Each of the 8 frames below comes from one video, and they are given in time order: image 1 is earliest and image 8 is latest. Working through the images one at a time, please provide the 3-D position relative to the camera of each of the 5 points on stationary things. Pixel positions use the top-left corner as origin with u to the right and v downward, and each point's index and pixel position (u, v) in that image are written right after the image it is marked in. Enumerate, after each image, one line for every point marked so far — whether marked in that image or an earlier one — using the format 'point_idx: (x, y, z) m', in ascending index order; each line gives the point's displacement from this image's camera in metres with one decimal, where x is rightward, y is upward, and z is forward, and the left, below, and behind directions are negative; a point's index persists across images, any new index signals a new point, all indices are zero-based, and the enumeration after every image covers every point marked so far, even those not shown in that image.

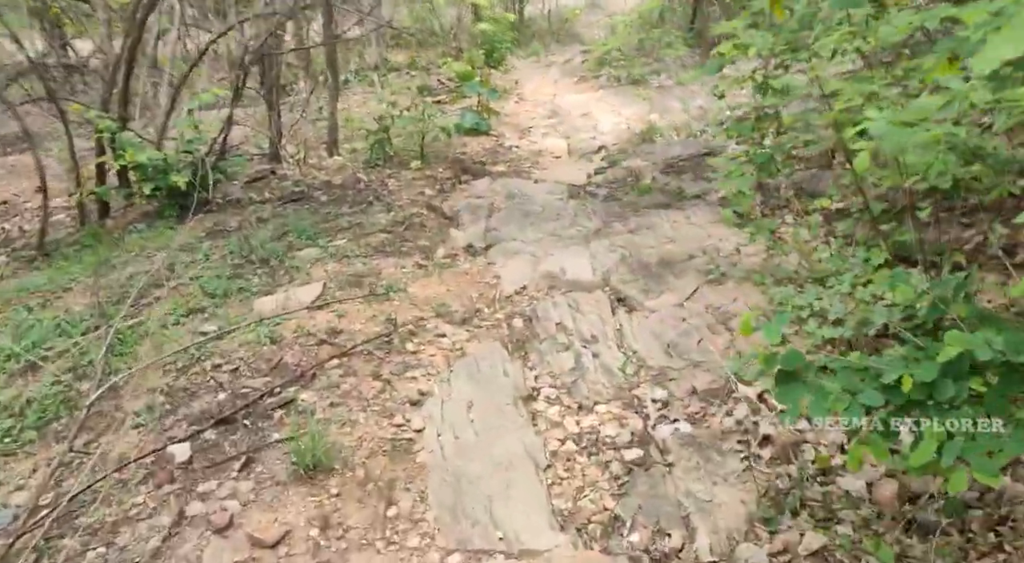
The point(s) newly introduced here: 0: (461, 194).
0: (-0.4, +0.8, +6.6) m
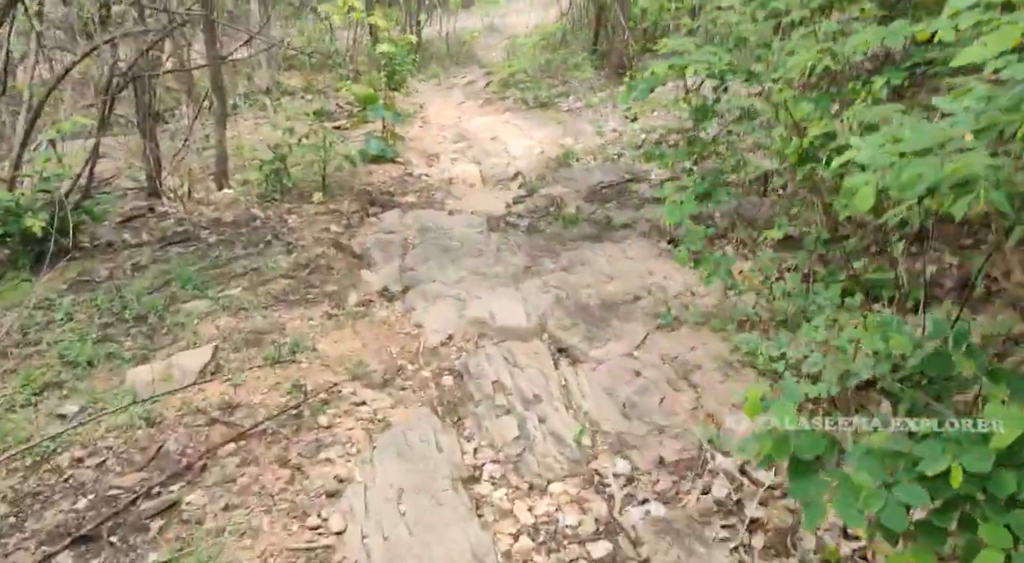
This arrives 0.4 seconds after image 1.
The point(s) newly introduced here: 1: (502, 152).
0: (-1.1, +0.4, +6.0) m
1: (-0.1, +1.5, +8.9) m
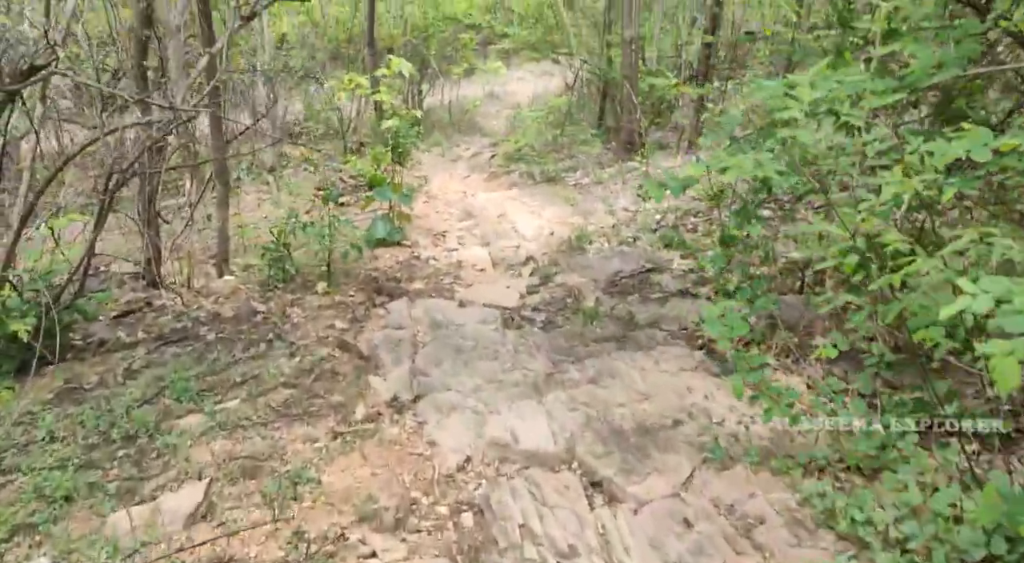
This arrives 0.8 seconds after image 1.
0: (-1.0, -0.3, +5.7) m
1: (0.0, +0.5, +8.6) m
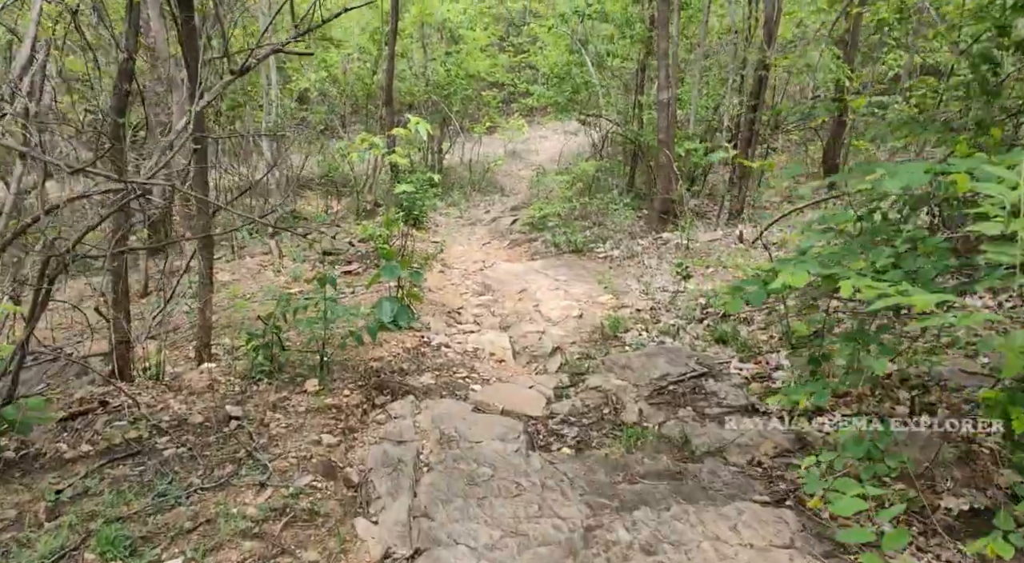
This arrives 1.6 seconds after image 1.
0: (-0.8, -0.9, +4.7) m
1: (+0.2, -0.3, +7.6) m
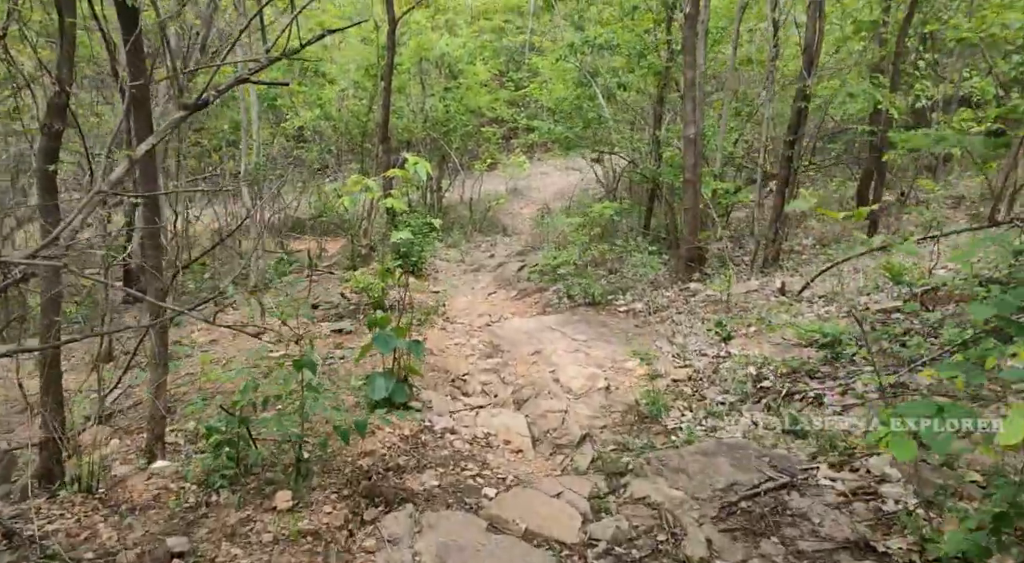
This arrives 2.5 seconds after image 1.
0: (-0.7, -1.4, +3.6) m
1: (+0.4, -0.9, +6.5) m
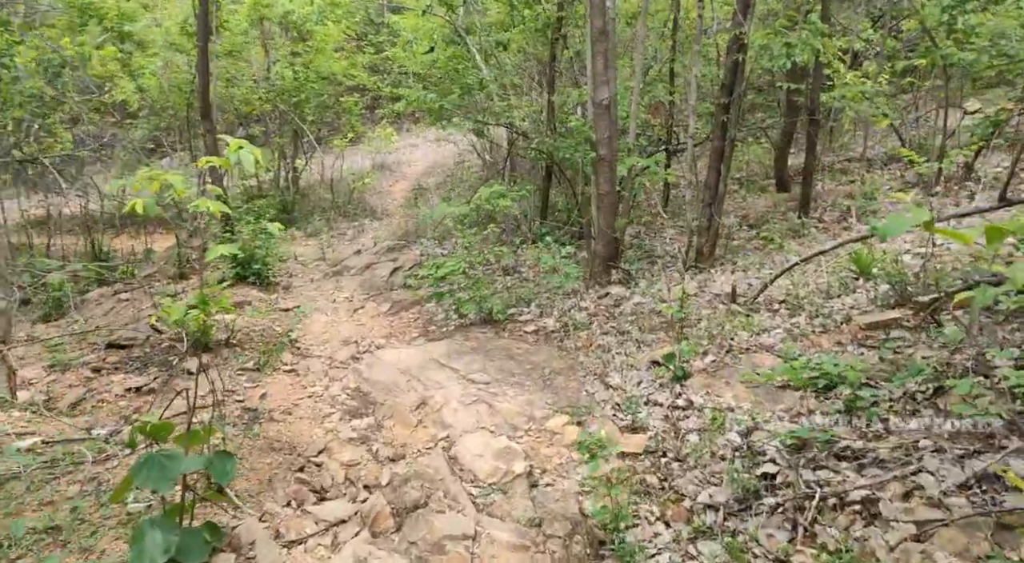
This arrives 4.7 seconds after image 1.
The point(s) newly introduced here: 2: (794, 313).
0: (-0.9, -1.8, +1.3) m
1: (-0.3, -1.1, +4.4) m
2: (+2.2, -0.2, +6.0) m
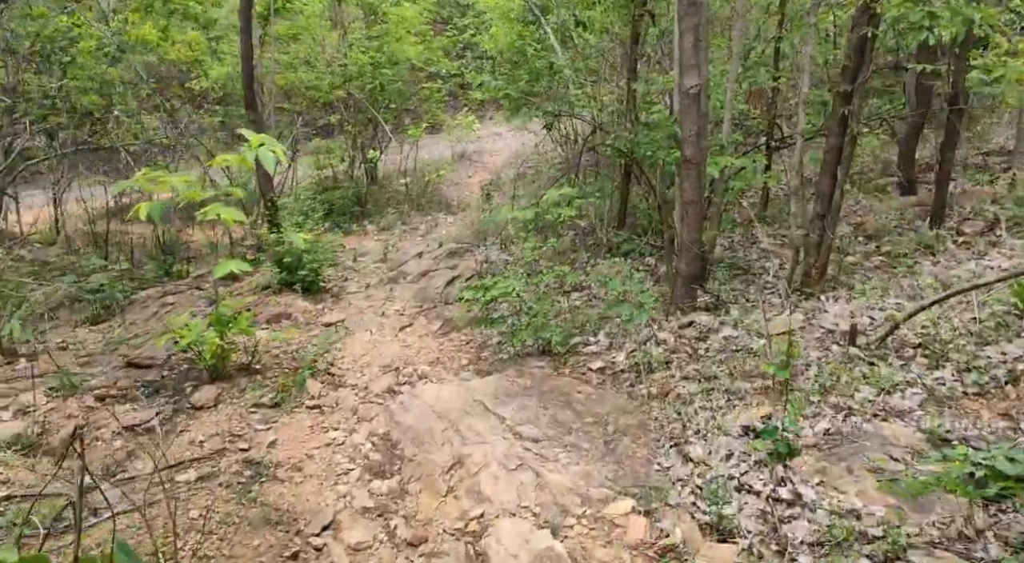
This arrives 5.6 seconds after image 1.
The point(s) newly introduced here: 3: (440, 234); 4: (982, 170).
0: (-1.1, -2.0, +0.4) m
1: (-0.2, -1.3, +3.4) m
2: (+2.6, -0.5, +4.6) m
3: (-1.1, +0.6, +11.9) m
4: (+5.7, +1.3, +9.3) m
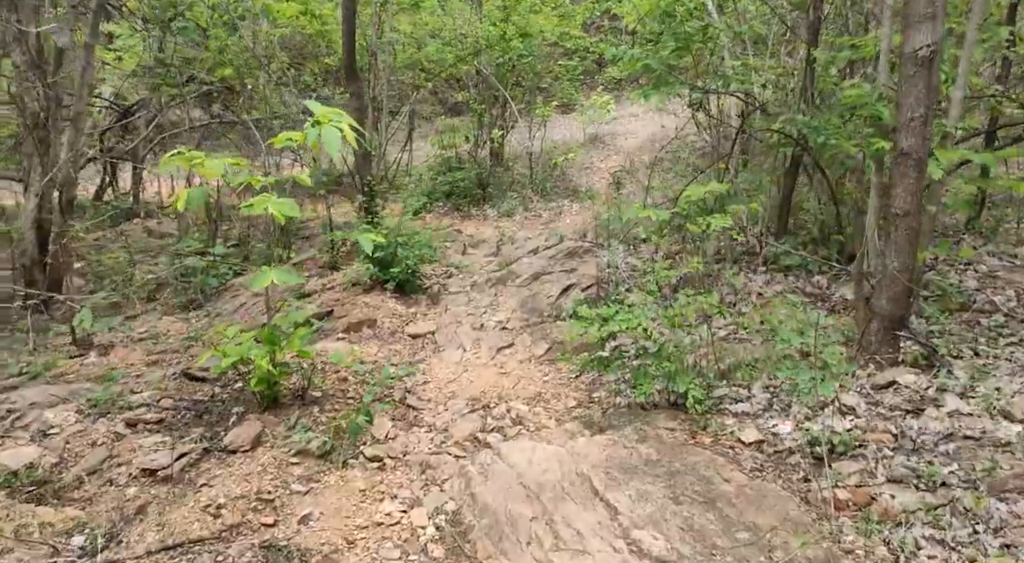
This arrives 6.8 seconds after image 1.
0: (-1.3, -2.3, -0.9) m
1: (+0.1, -1.6, +1.9) m
2: (+3.0, -0.8, +2.7) m
3: (+0.6, +0.6, +10.4) m
4: (+7.0, +0.9, +6.7) m
